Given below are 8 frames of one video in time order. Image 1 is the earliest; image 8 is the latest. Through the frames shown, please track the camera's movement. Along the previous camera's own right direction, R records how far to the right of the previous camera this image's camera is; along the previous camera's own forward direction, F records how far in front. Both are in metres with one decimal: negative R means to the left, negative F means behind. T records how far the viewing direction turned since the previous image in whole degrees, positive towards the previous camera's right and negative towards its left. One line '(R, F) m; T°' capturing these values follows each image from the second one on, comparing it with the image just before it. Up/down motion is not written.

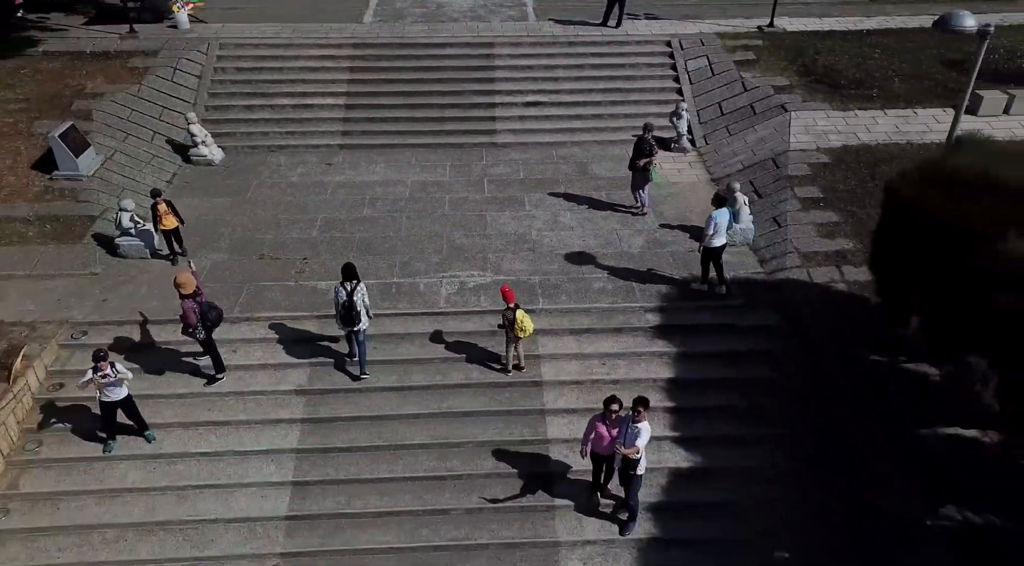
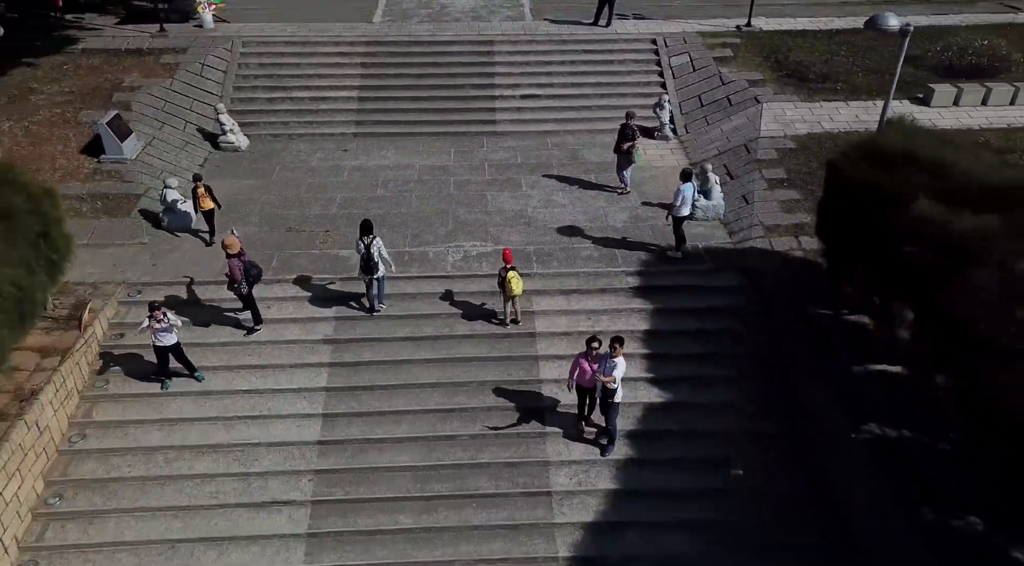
(0.0, -1.4) m; 0°
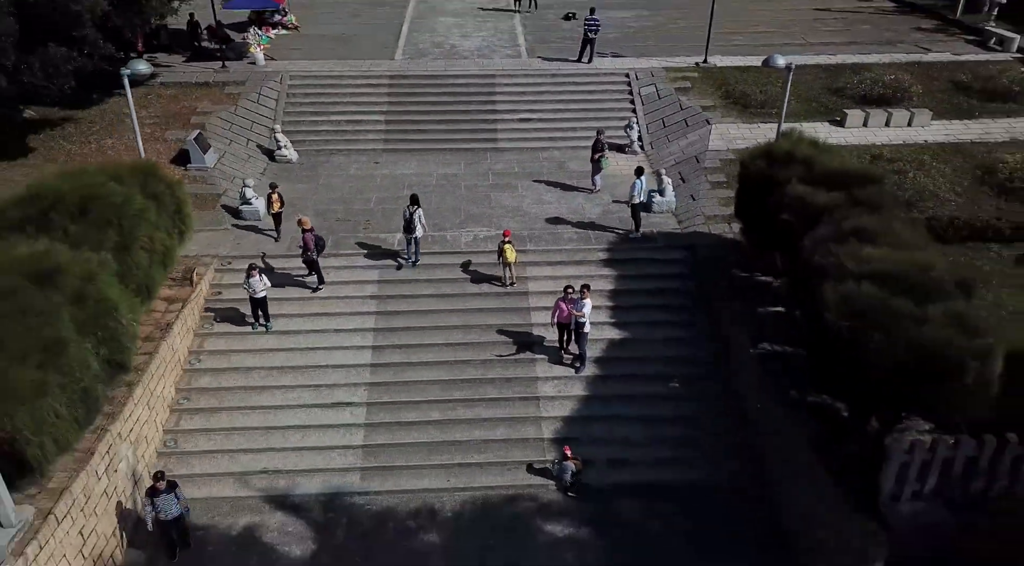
(0.0, -3.3) m; 0°
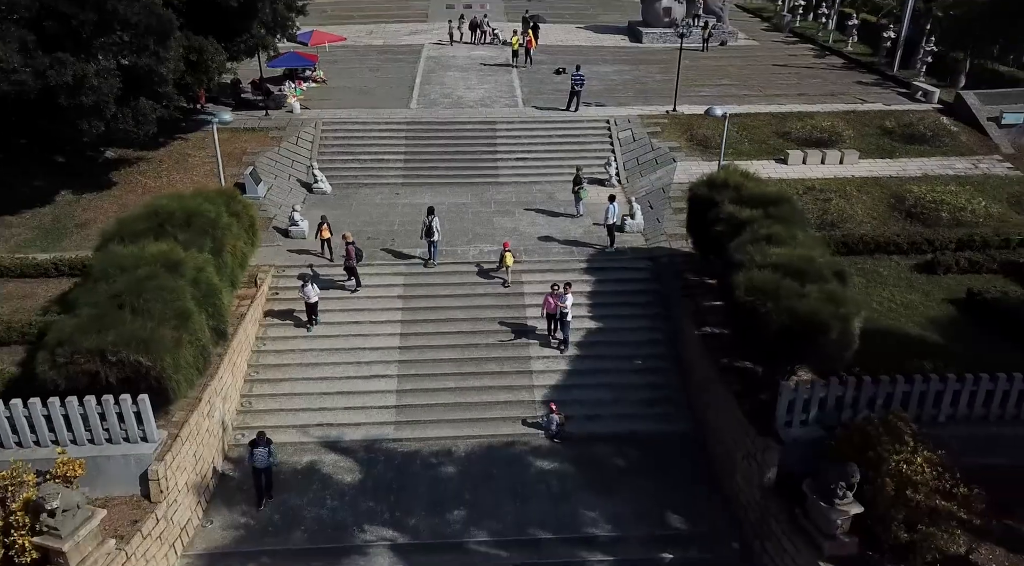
(0.0, -3.3) m; 0°
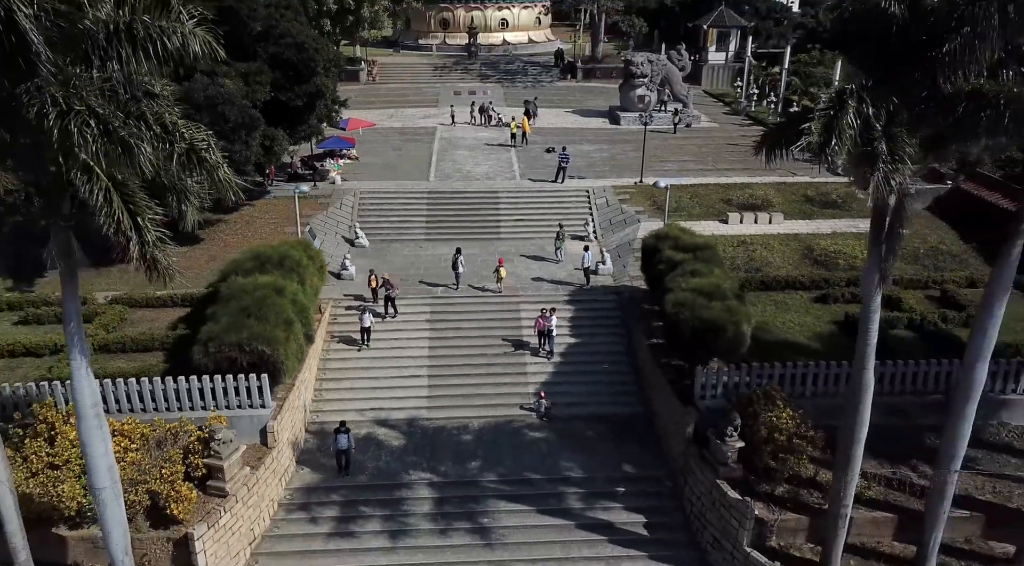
(-0.1, -5.4) m; 0°
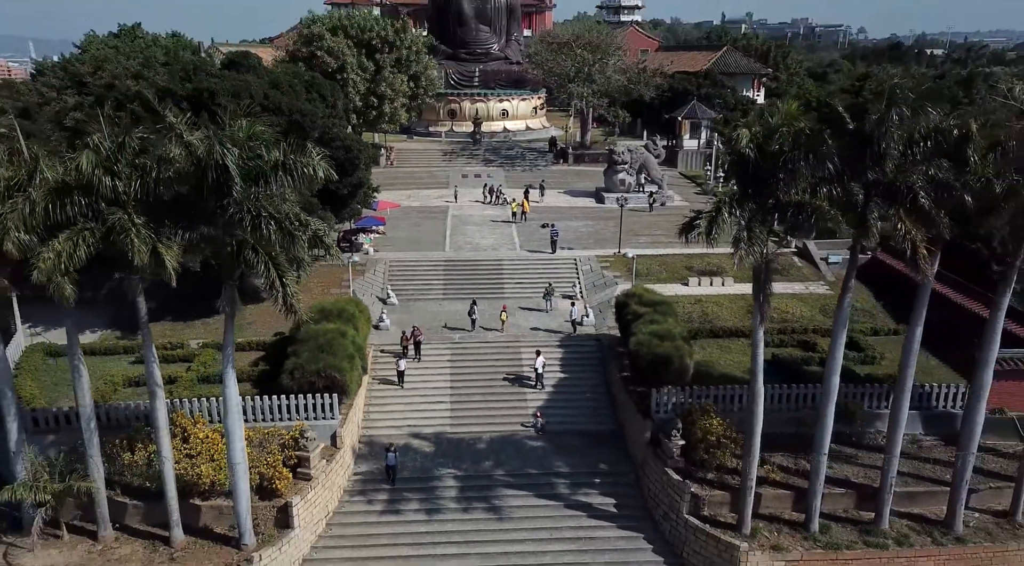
(-0.2, -6.1) m; 0°
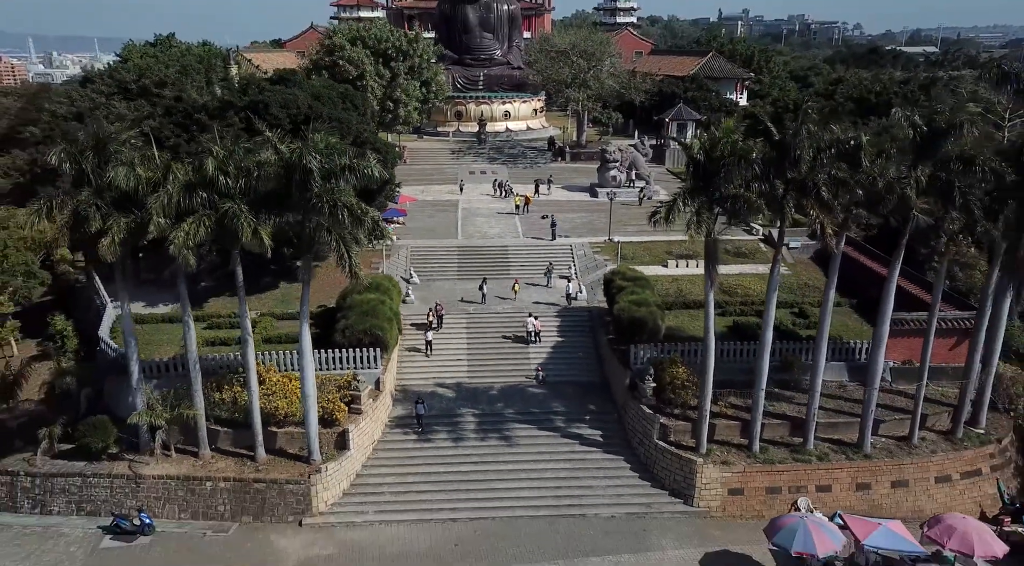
(-0.3, -5.6) m; 0°
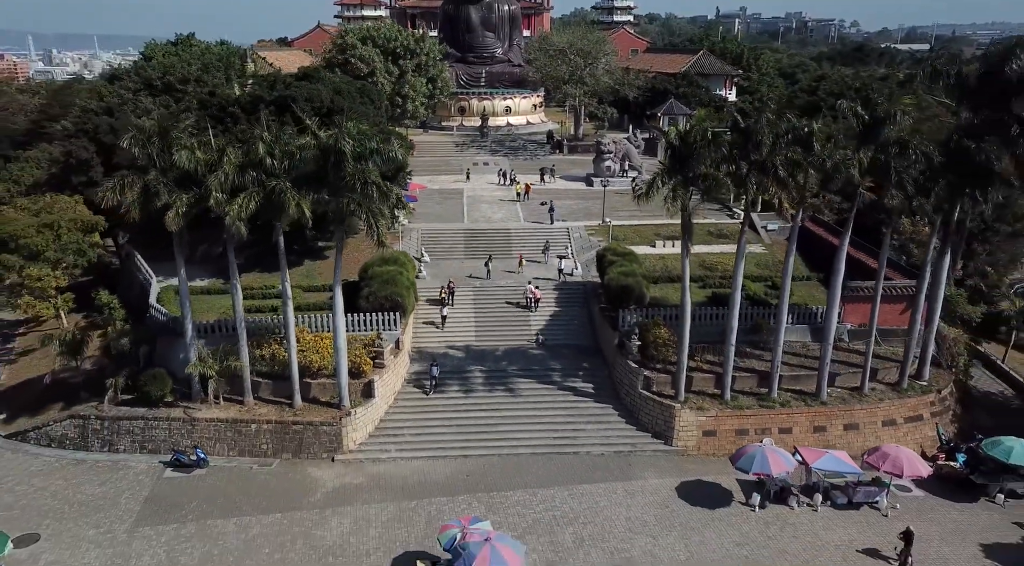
(-0.1, -3.8) m; 0°
